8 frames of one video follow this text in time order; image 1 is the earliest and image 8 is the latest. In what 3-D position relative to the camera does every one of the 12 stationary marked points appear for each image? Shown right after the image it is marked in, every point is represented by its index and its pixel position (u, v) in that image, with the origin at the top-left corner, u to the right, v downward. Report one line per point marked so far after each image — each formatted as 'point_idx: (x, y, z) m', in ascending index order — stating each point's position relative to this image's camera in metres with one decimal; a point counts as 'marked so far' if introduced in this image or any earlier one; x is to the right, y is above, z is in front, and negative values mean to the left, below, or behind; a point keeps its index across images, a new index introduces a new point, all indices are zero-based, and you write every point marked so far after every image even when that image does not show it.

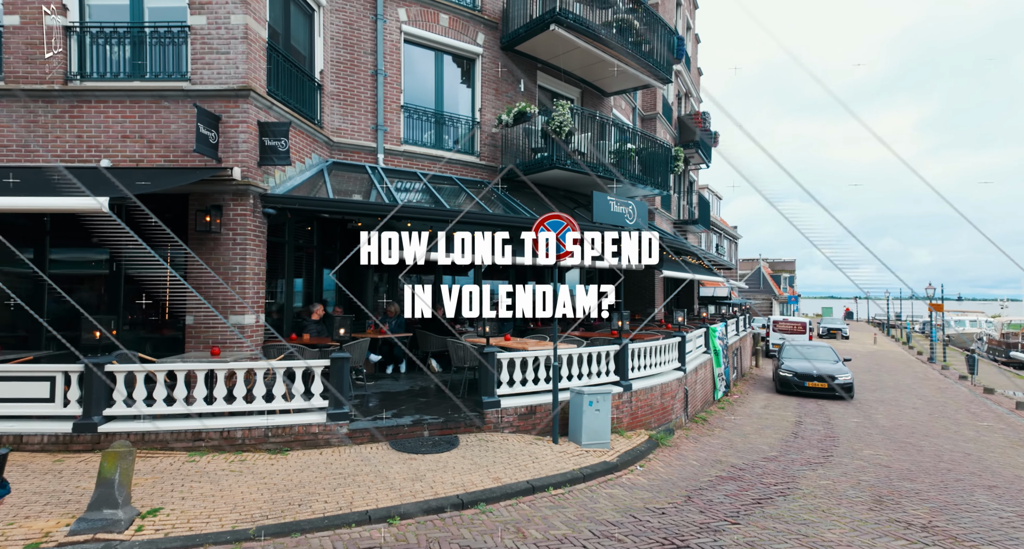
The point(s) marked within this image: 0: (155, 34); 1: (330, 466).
0: (-5.6, +3.8, +8.5) m
1: (-1.9, -2.0, +5.7) m
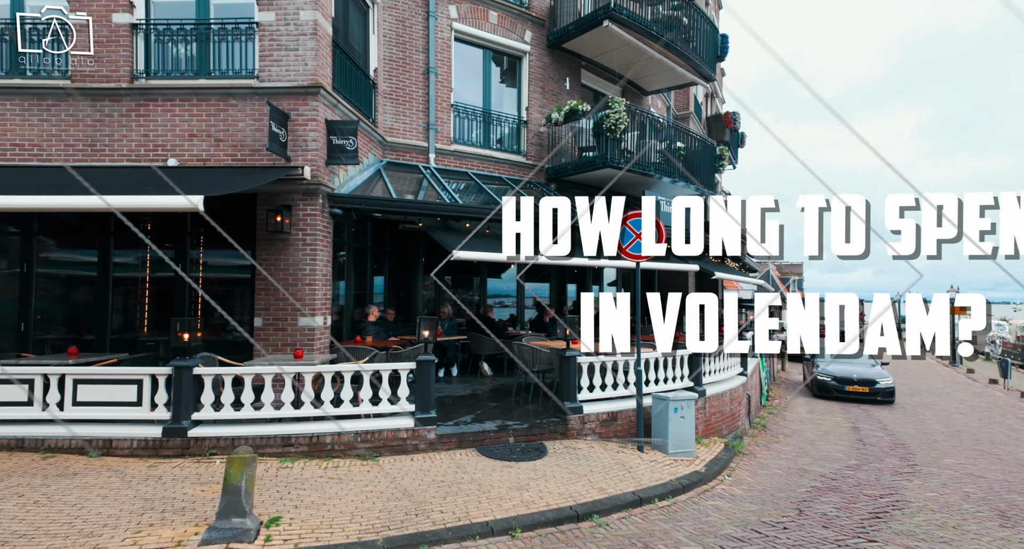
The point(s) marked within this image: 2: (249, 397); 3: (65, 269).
0: (-4.5, +3.8, +8.4) m
1: (-0.8, -2.0, +5.5) m
2: (-2.9, -1.4, +6.1) m
3: (-7.0, 0.0, +8.5) m
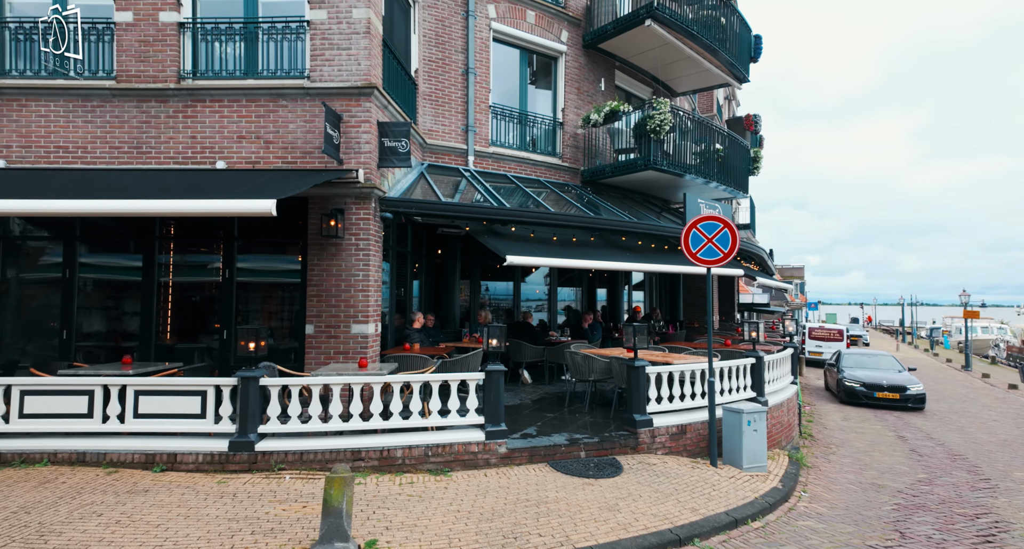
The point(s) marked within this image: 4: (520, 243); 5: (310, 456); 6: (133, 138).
0: (-3.6, +3.7, +8.2) m
1: (0.0, -2.1, +5.2) m
2: (-2.1, -1.4, +5.8) m
3: (-6.2, 0.0, +8.3) m
4: (+0.3, +0.6, +10.3) m
5: (-2.1, -1.9, +5.6) m
6: (-5.6, +2.0, +8.1) m
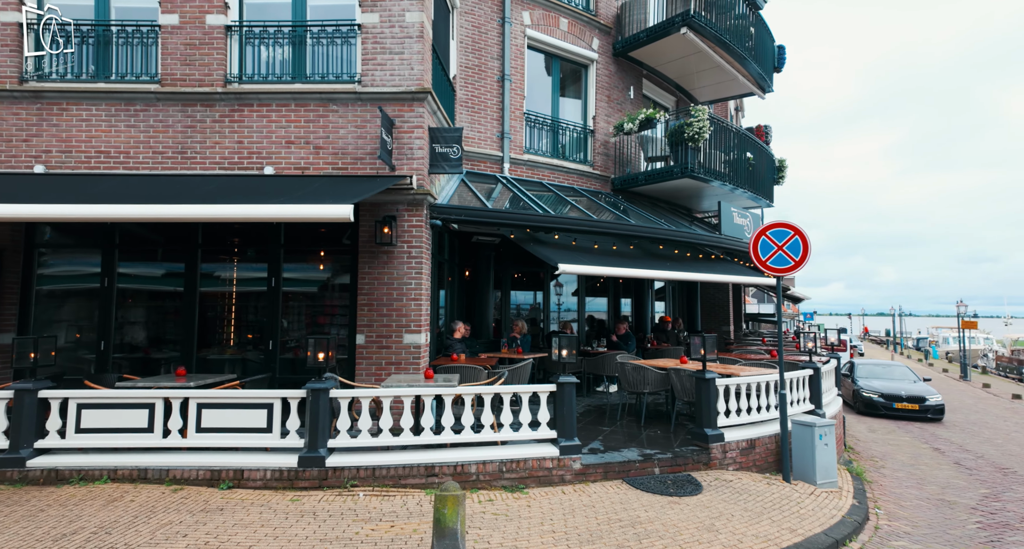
0: (-2.8, +3.6, +8.1) m
1: (+0.8, -2.1, +5.0) m
2: (-1.3, -1.5, +5.6) m
3: (-5.4, -0.2, +8.1) m
4: (+1.1, +0.4, +10.1) m
5: (-1.3, -1.9, +5.4) m
6: (-4.8, +1.9, +7.9) m
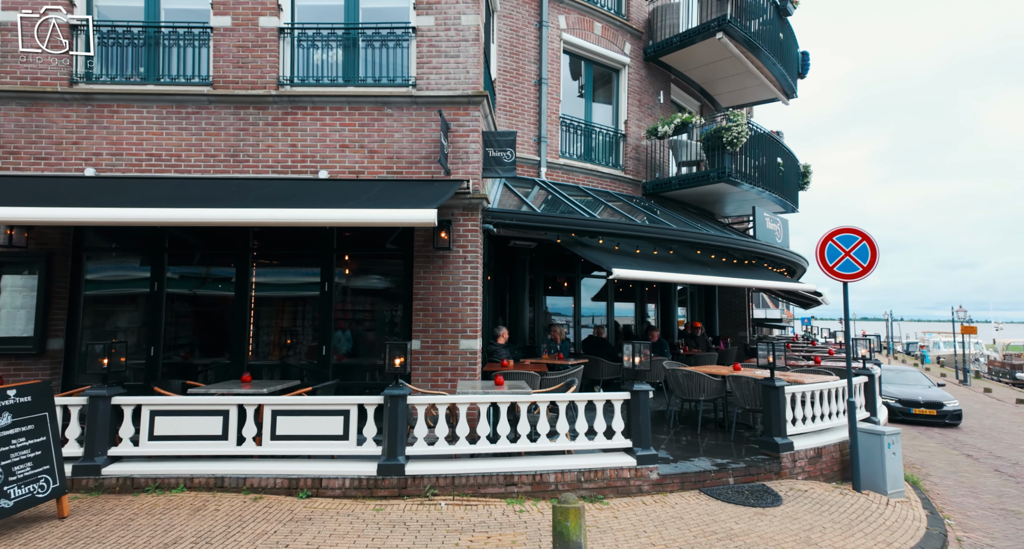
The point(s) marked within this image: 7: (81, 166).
0: (-2.0, +3.5, +8.0) m
1: (+1.6, -2.2, +4.9) m
2: (-0.5, -1.6, +5.5) m
3: (-4.6, -0.2, +8.0) m
4: (+1.8, +0.3, +10.1) m
5: (-0.5, -2.0, +5.3) m
6: (-4.0, +1.8, +7.9) m
7: (-6.1, +1.5, +7.7) m
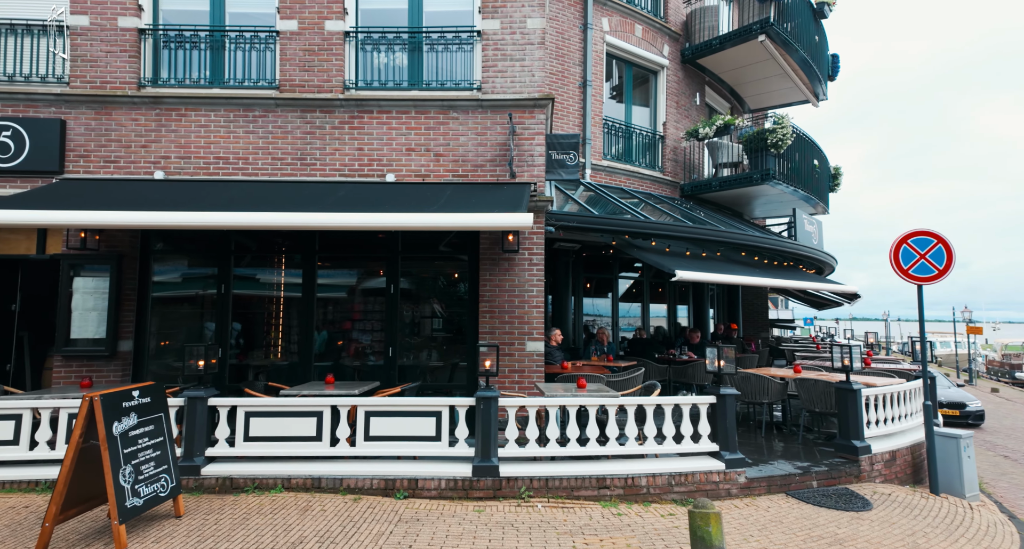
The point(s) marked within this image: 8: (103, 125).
0: (-1.1, +3.5, +8.0) m
1: (+2.5, -2.2, +4.9) m
2: (+0.4, -1.6, +5.5) m
3: (-3.7, -0.2, +8.0) m
4: (+2.8, +0.3, +10.1) m
5: (+0.4, -2.0, +5.3) m
6: (-3.1, +1.8, +7.9) m
7: (-5.1, +1.5, +7.8) m
8: (-5.8, +2.1, +7.8) m
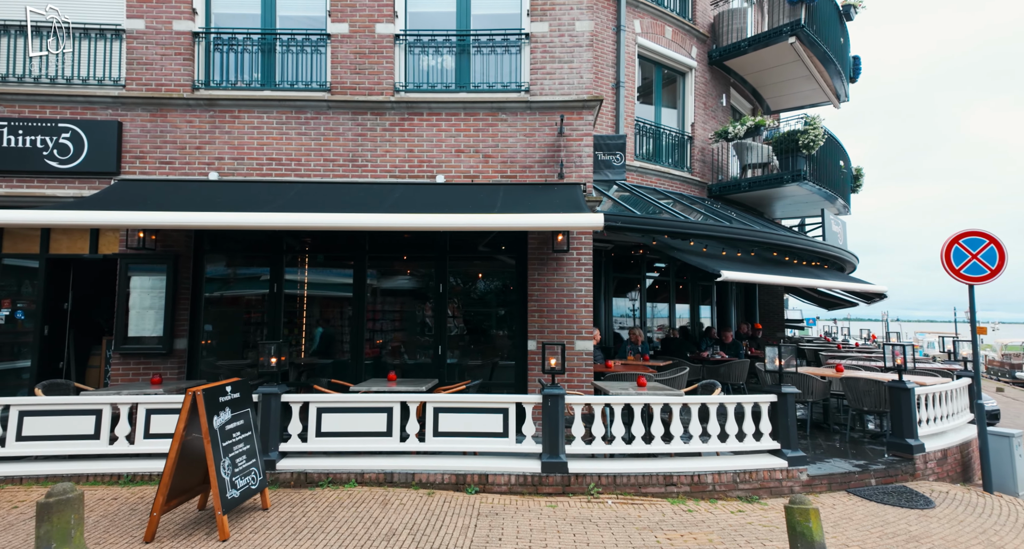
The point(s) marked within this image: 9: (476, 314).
0: (-0.4, +3.5, +8.2) m
1: (+3.1, -2.2, +5.0) m
2: (+1.1, -1.6, +5.6) m
3: (-3.0, -0.2, +8.2) m
4: (+3.5, +0.3, +10.1) m
5: (+1.1, -2.0, +5.4) m
6: (-2.4, +1.8, +8.0) m
7: (-4.4, +1.5, +7.9) m
8: (-5.1, +2.1, +7.9) m
9: (-0.5, -0.6, +8.1) m
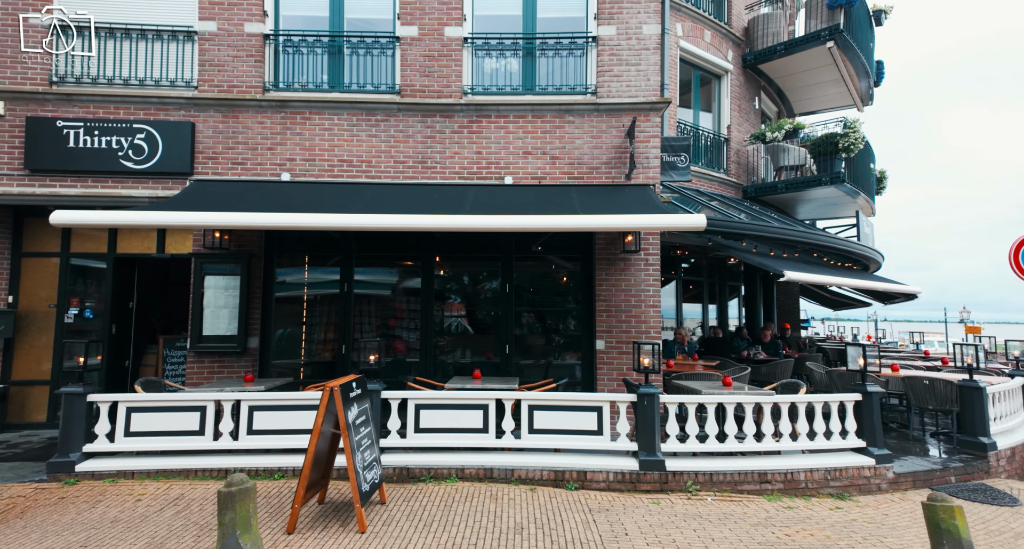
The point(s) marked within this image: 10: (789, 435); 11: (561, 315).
0: (+0.6, +3.5, +8.3) m
1: (+4.1, -2.2, +5.1) m
2: (+2.1, -1.6, +5.7) m
3: (-2.0, -0.2, +8.3) m
4: (+4.5, +0.3, +10.3) m
5: (+2.1, -2.0, +5.5) m
6: (-1.4, +1.8, +8.1) m
7: (-3.4, +1.5, +8.0) m
8: (-4.1, +2.1, +8.0) m
9: (+0.5, -0.6, +8.2) m
10: (+2.9, -1.7, +5.9) m
11: (+0.7, -0.6, +8.2) m
